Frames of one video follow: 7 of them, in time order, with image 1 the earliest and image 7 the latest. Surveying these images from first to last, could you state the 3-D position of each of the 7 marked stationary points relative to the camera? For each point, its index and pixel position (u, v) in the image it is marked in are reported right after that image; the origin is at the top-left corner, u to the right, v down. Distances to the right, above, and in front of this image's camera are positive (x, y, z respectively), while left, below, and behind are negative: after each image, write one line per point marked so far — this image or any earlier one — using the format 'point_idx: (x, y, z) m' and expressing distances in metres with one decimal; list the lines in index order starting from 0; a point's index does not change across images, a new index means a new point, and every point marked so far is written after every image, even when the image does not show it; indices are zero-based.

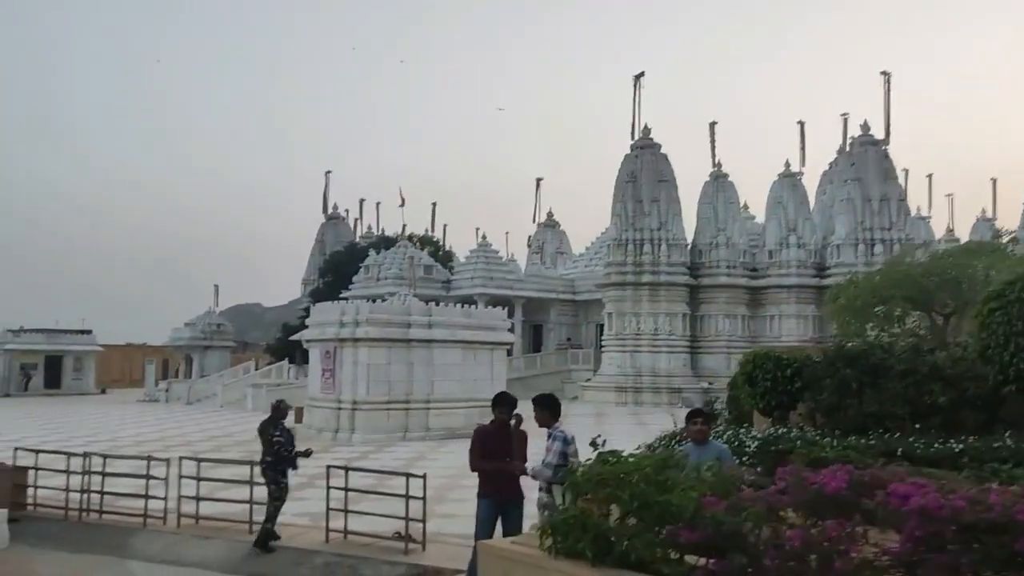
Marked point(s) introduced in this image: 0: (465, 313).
0: (-0.9, -0.5, +18.2) m
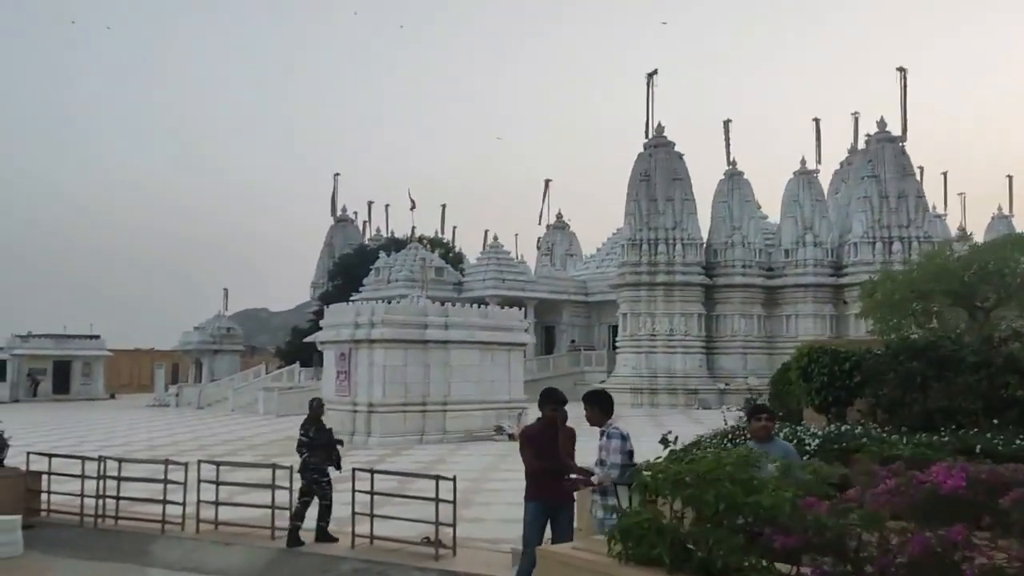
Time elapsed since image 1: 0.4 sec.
0: (-0.6, -0.5, +17.9) m
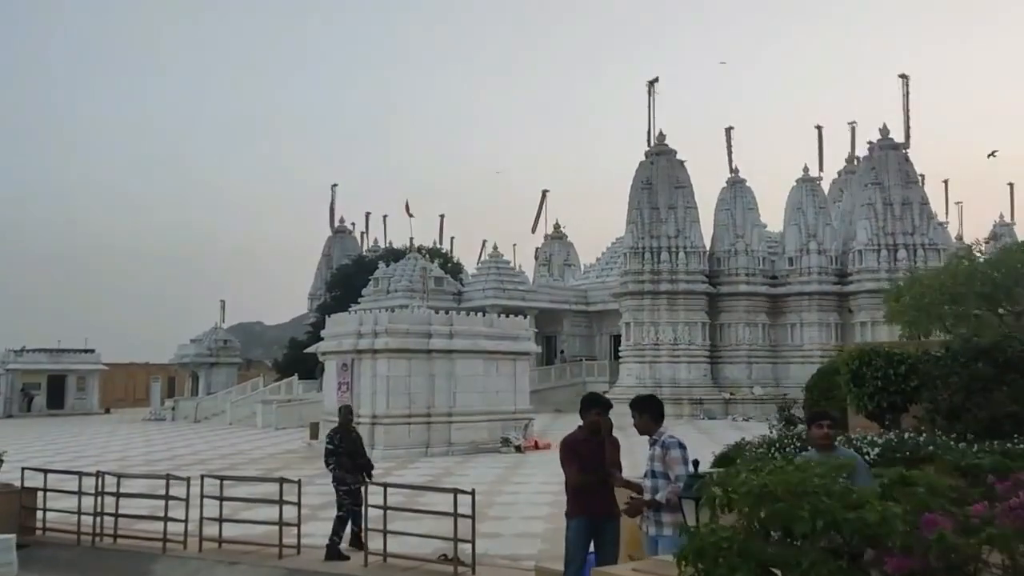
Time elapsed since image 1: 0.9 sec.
0: (-0.5, -0.6, +17.6) m
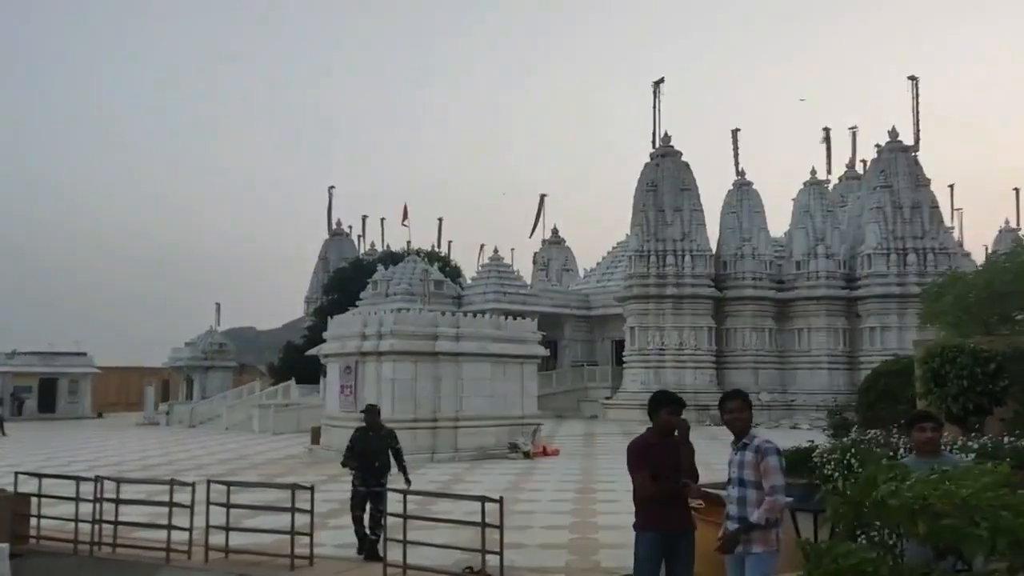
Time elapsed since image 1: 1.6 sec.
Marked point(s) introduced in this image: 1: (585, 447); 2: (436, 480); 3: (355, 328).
0: (-0.3, -0.7, +17.1) m
1: (+1.5, -3.3, +19.1) m
2: (-1.1, -2.8, +13.5) m
3: (-2.8, -0.7, +16.5) m
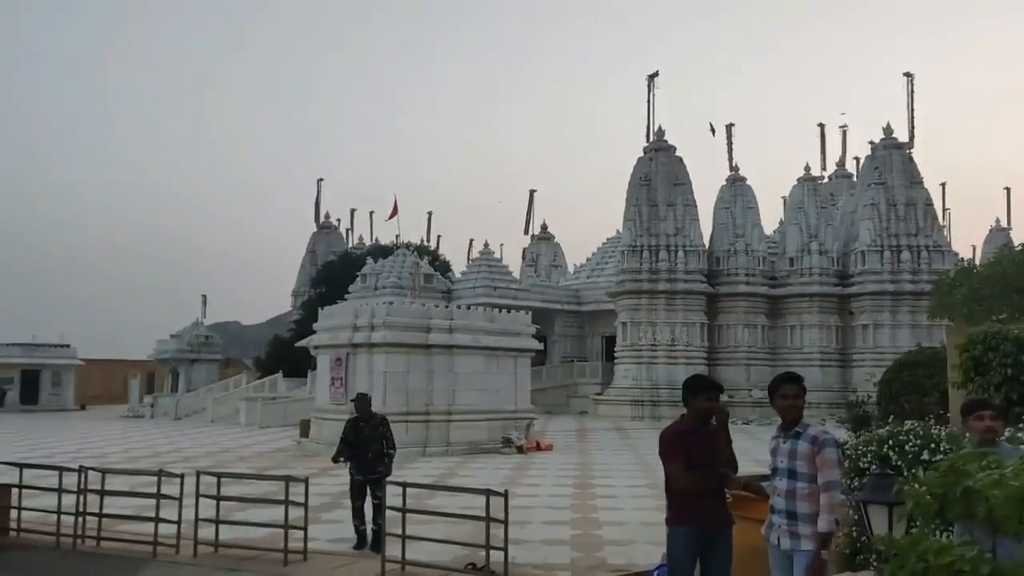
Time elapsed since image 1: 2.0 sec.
0: (-0.4, -0.5, +16.8) m
1: (+1.3, -3.1, +18.9) m
2: (-1.2, -2.6, +13.2) m
3: (-2.9, -0.5, +16.2) m
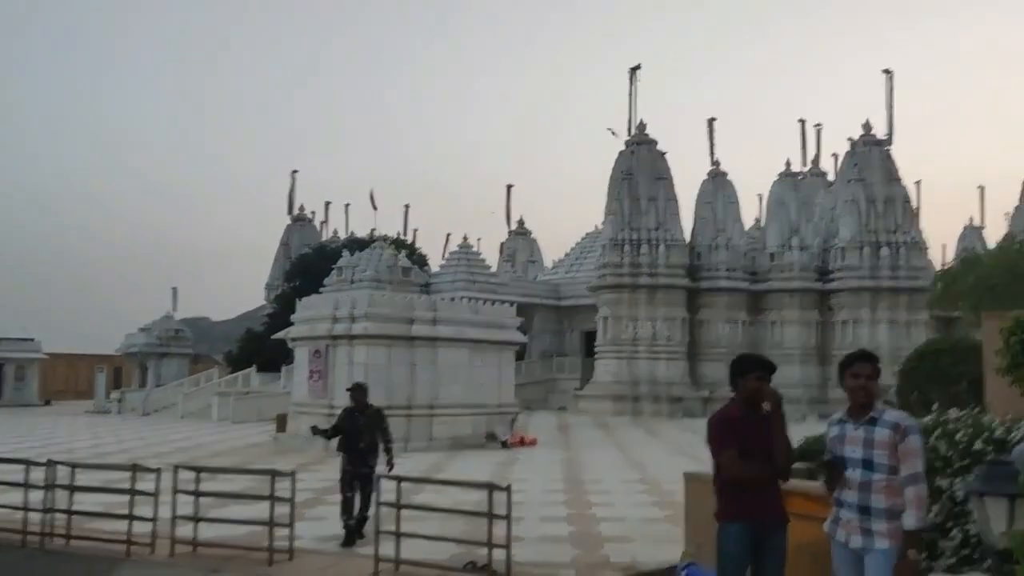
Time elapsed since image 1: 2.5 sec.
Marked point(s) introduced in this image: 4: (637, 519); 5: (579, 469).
0: (-0.7, -0.4, +16.4) m
1: (+1.0, -3.0, +18.5) m
2: (-1.4, -2.5, +12.8) m
3: (-3.2, -0.4, +15.7) m
4: (+1.2, -2.2, +8.7) m
5: (+0.9, -2.5, +12.7) m
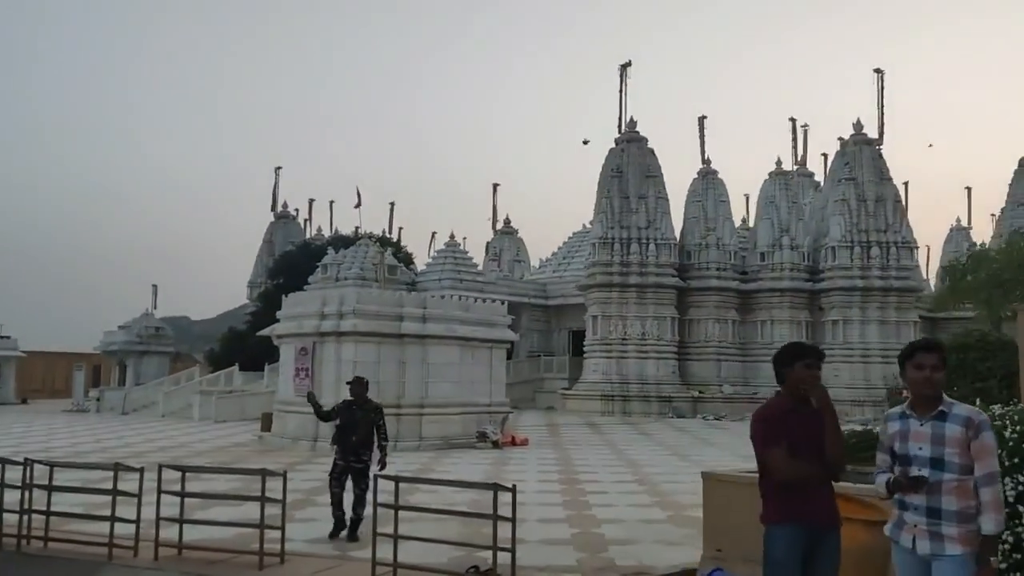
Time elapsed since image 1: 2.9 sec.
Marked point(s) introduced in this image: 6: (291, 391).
0: (-0.8, -0.3, +16.1) m
1: (+0.8, -2.9, +18.2) m
2: (-1.5, -2.4, +12.5) m
3: (-3.3, -0.3, +15.4) m
4: (+1.2, -2.1, +8.4) m
5: (+0.8, -2.4, +12.4) m
6: (-3.7, -1.7, +15.6) m
